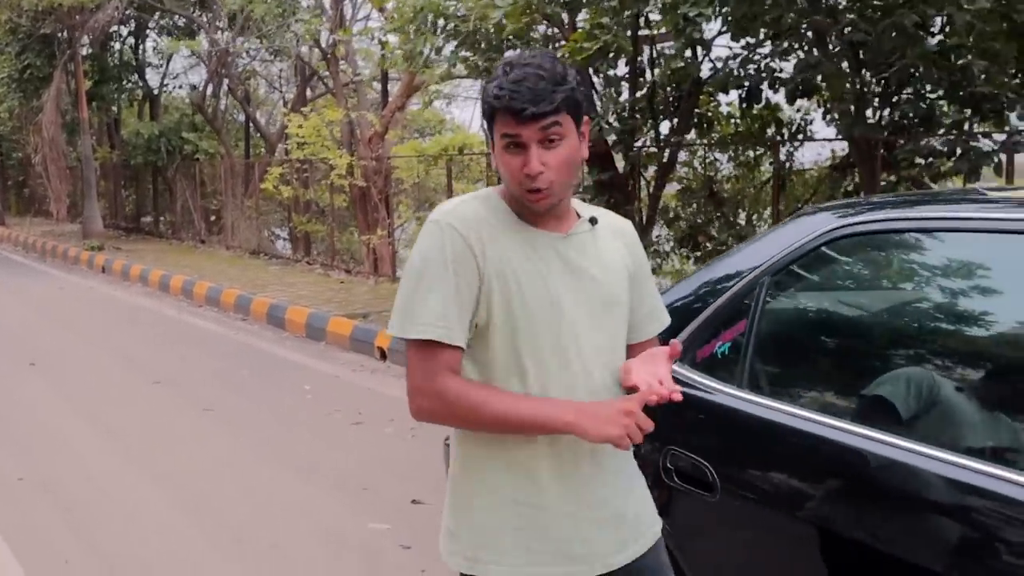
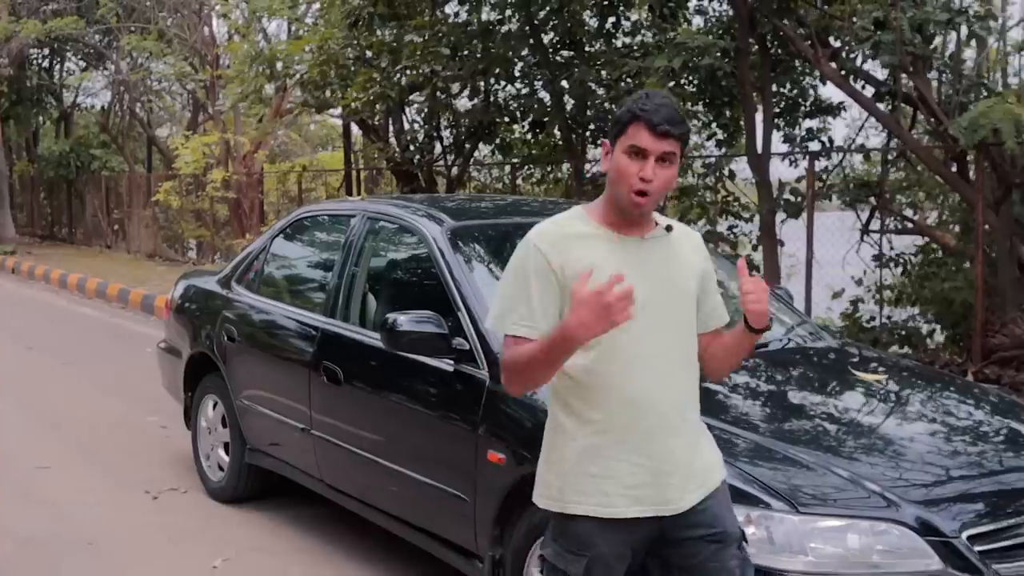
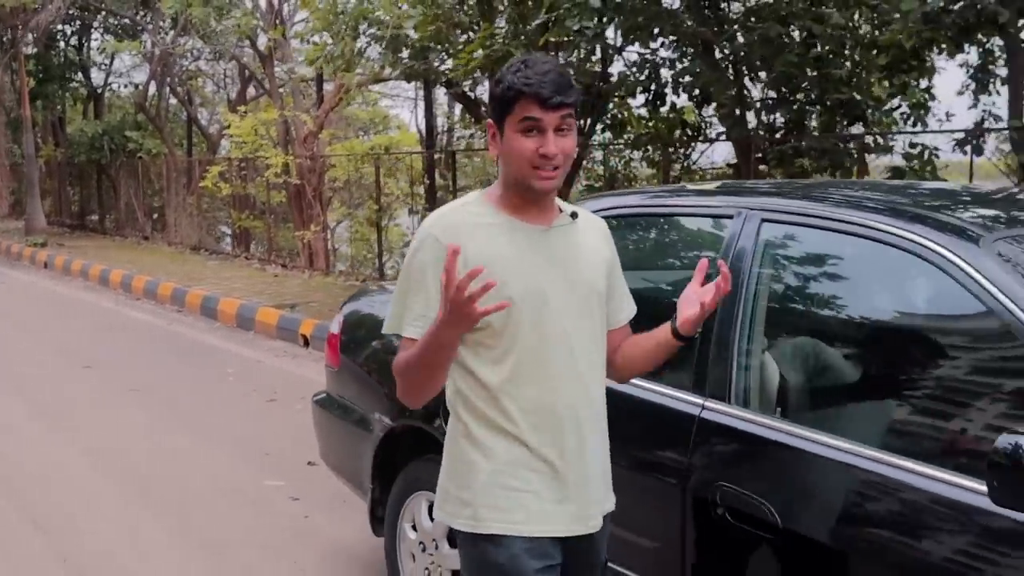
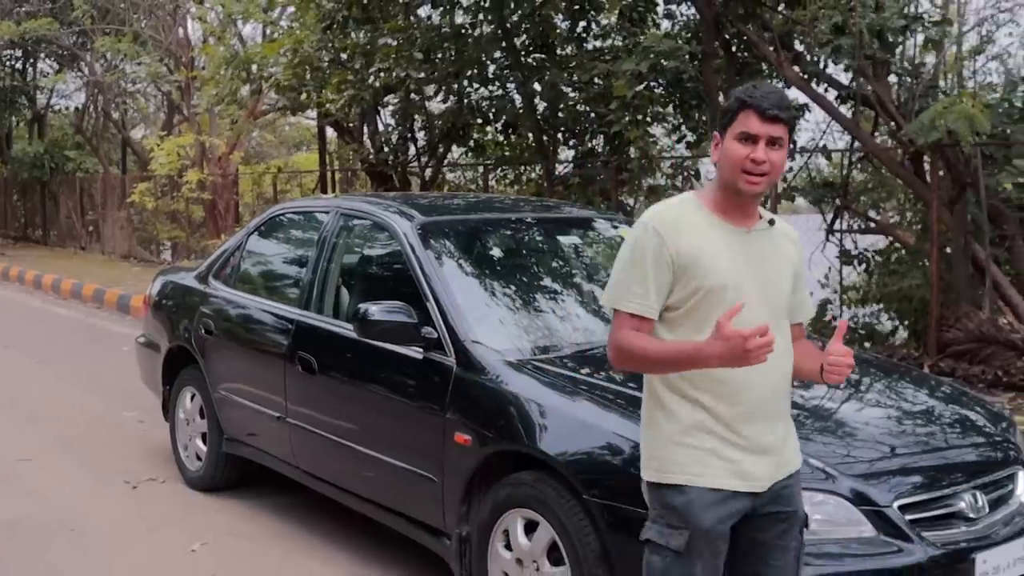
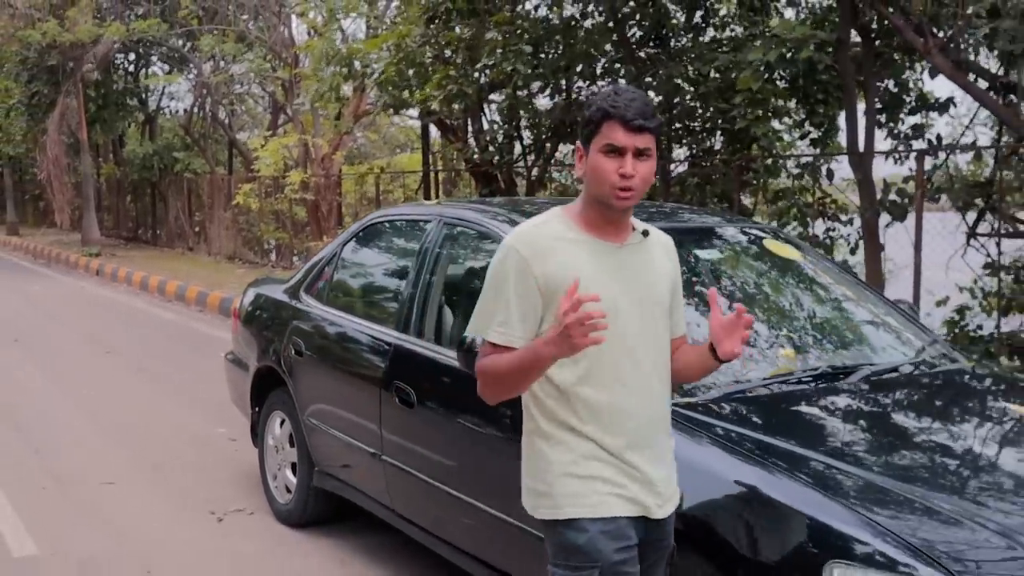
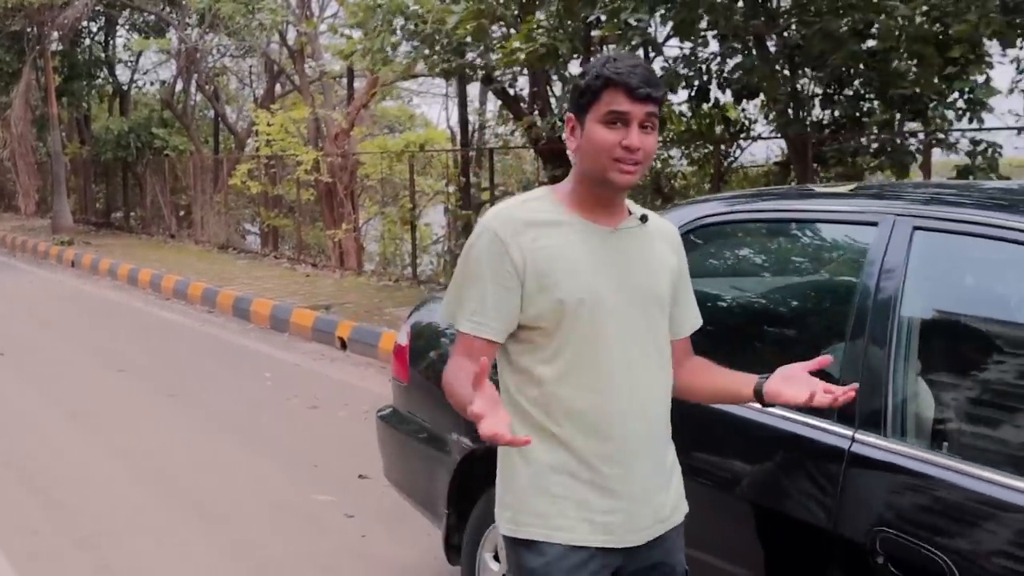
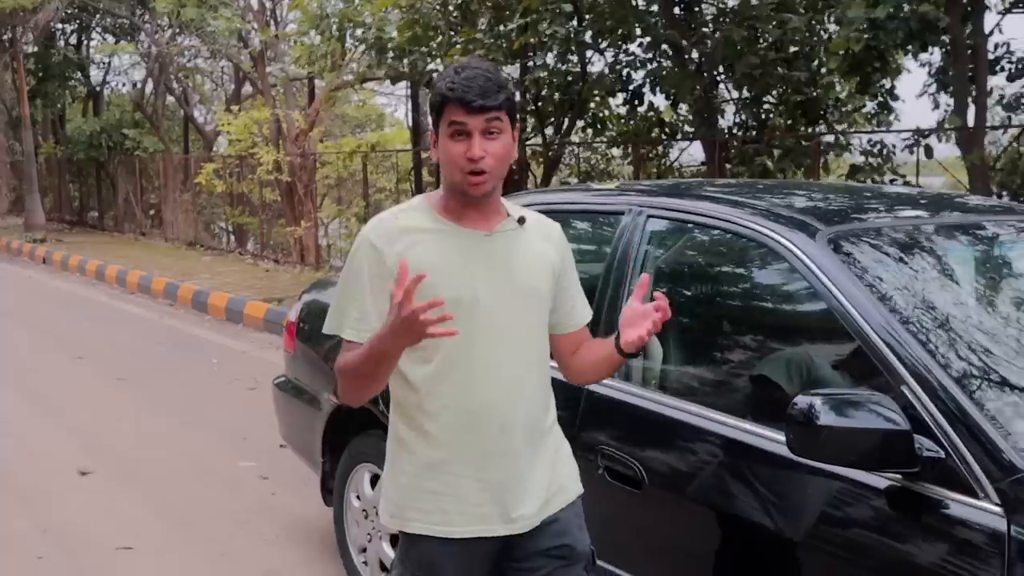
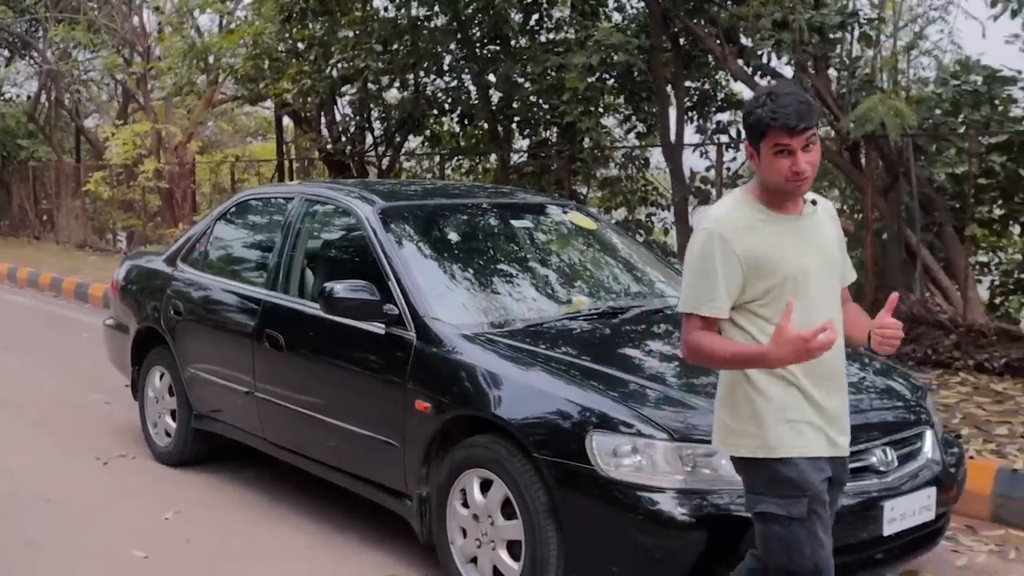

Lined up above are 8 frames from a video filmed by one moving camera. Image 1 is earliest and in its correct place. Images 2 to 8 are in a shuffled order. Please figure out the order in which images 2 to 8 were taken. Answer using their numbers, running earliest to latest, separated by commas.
6, 3, 7, 5, 2, 4, 8
